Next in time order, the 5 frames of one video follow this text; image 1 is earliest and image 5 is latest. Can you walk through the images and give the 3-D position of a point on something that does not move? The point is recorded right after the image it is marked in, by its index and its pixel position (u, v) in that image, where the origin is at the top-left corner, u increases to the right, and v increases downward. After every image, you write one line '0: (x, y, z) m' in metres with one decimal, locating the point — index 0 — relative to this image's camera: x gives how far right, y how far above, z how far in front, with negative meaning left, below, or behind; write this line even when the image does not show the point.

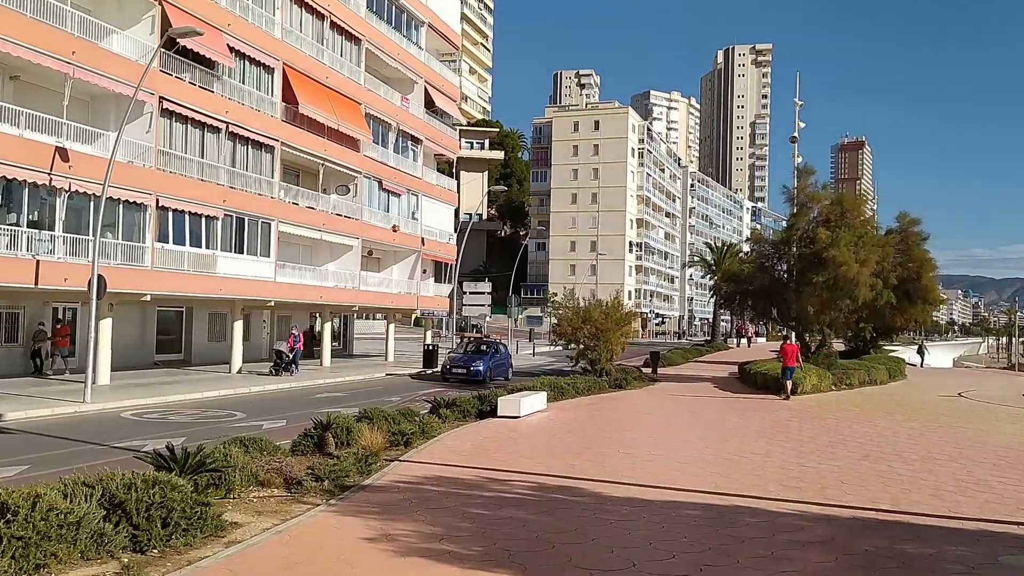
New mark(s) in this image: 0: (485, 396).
0: (-0.6, -2.3, +17.6) m
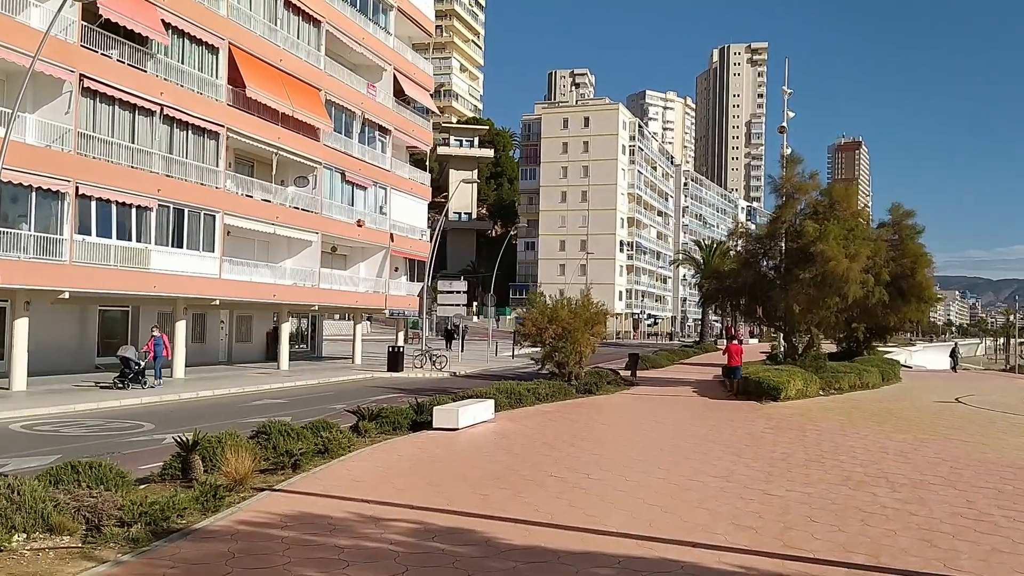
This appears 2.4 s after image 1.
0: (-1.7, -2.2, +15.6) m
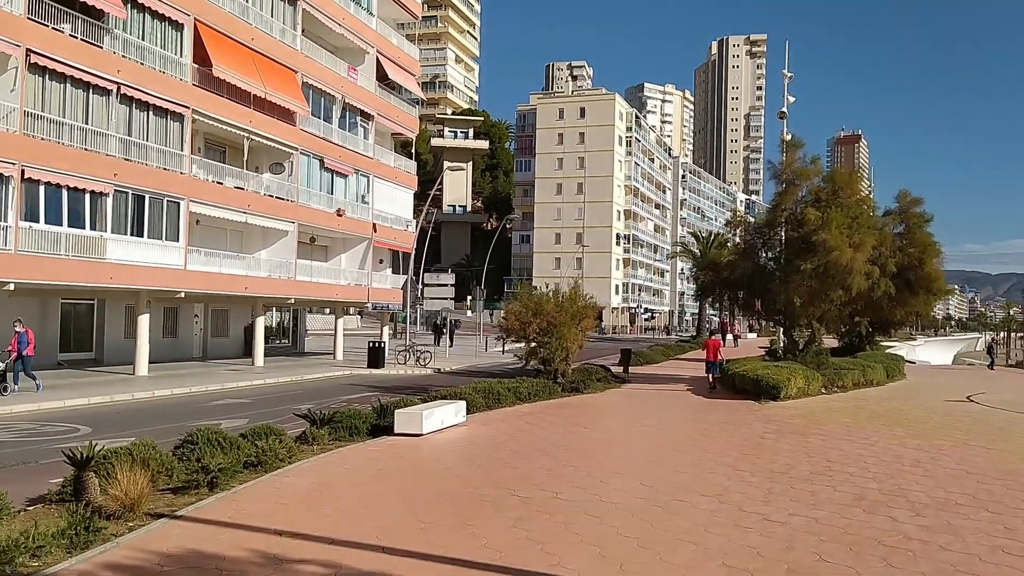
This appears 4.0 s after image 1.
0: (-2.2, -2.0, +14.1) m
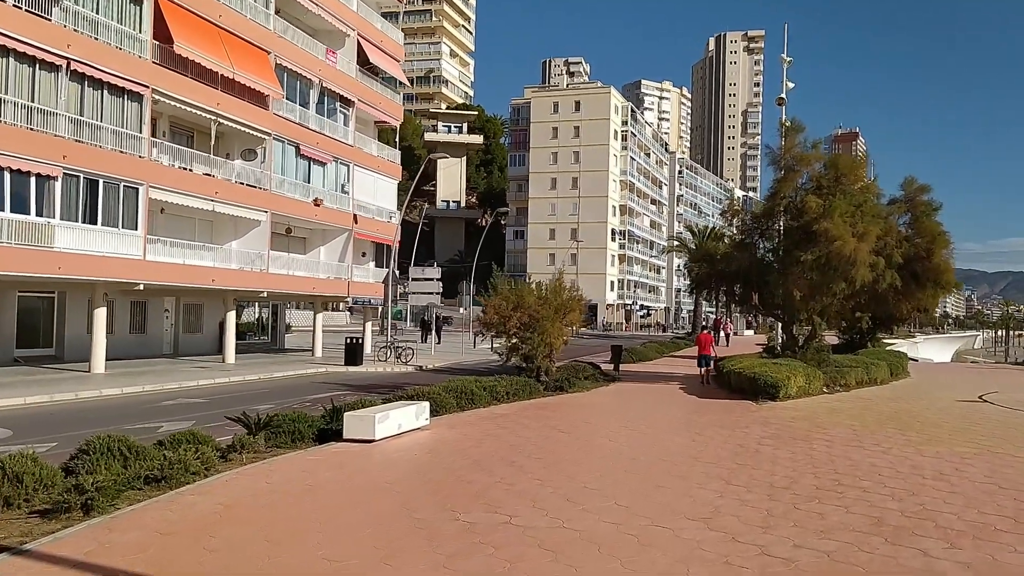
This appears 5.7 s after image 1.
0: (-2.7, -1.8, +12.5) m
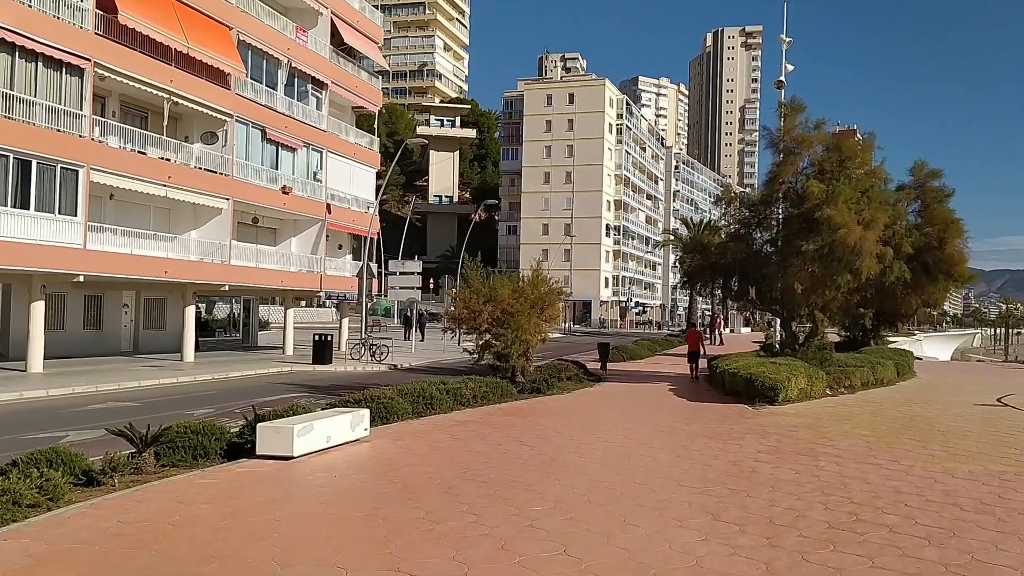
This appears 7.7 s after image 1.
0: (-3.3, -1.7, +10.5) m
